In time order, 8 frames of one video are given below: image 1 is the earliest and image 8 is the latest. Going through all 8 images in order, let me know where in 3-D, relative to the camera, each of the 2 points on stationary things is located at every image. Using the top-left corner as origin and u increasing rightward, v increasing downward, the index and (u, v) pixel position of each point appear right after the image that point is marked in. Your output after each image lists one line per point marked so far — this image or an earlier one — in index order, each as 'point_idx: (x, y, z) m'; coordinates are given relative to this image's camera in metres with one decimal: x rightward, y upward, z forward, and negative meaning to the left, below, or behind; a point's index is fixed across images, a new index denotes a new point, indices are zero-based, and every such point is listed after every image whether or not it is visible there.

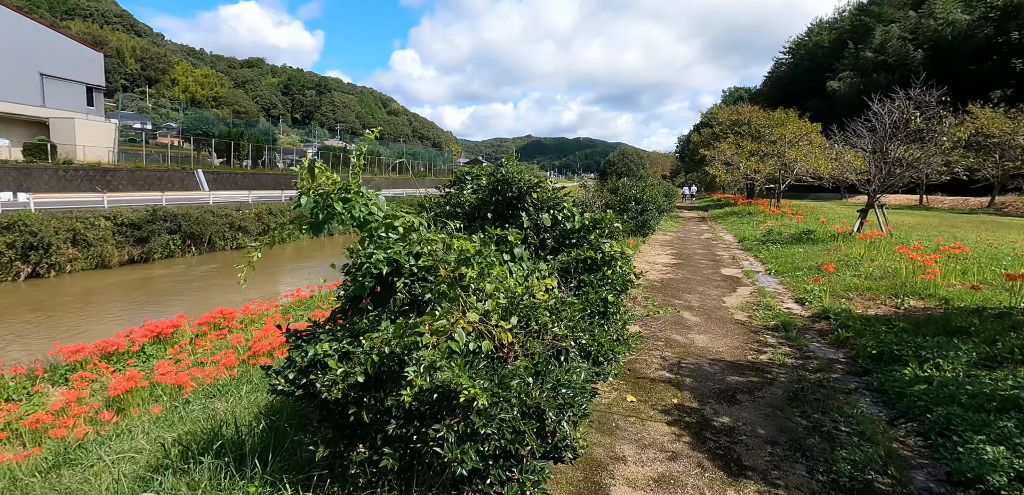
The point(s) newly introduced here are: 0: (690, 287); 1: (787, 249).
0: (+2.4, -0.5, +6.8) m
1: (+5.3, 0.0, +9.7) m
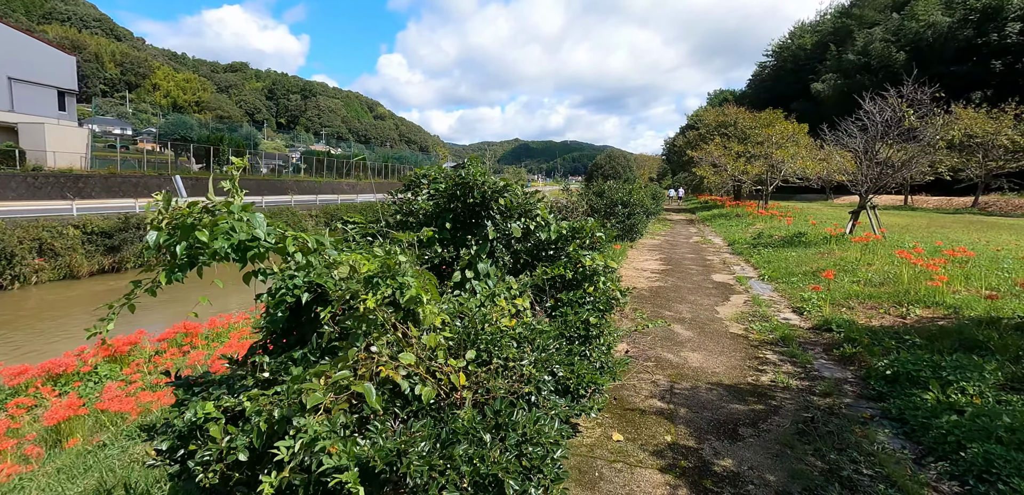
0: (+2.1, -0.6, +6.4) m
1: (+4.9, -0.1, +9.3) m
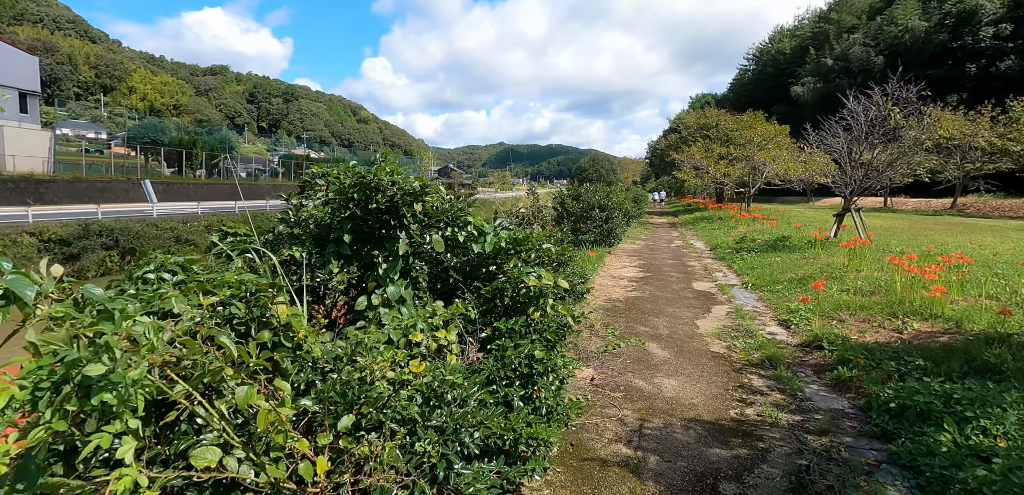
0: (+1.7, -0.7, +5.8) m
1: (+4.4, -0.2, +8.9) m
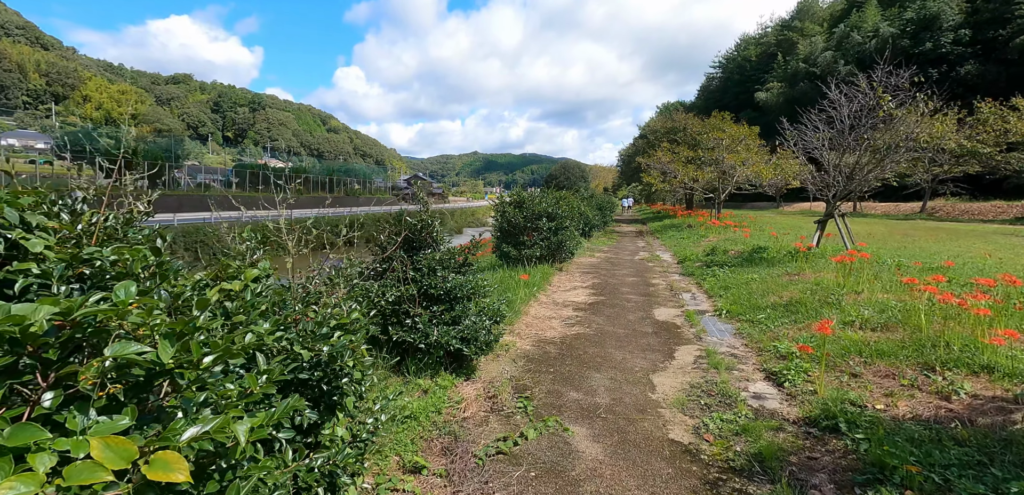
0: (+0.8, -0.9, +4.3) m
1: (+3.3, -0.4, +7.5) m
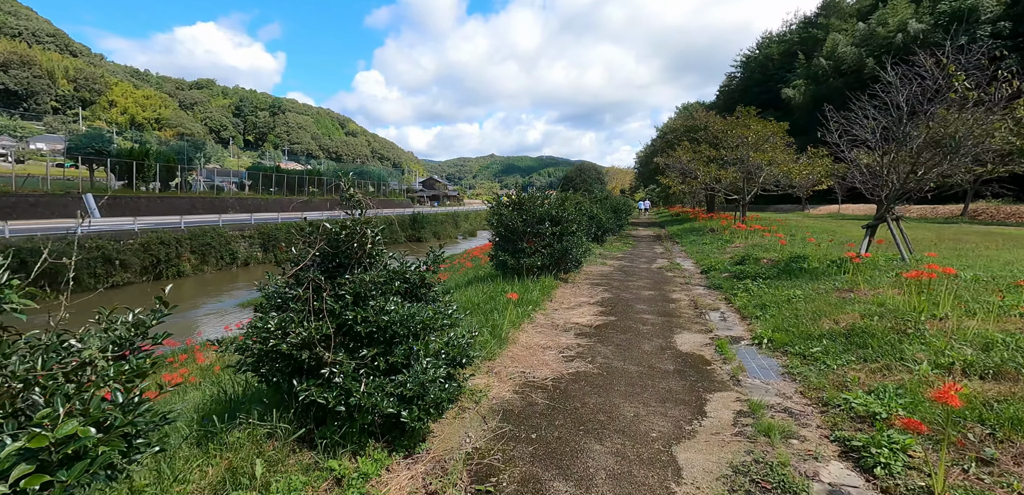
0: (+0.6, -1.0, +3.1) m
1: (+3.3, -0.5, +6.2) m
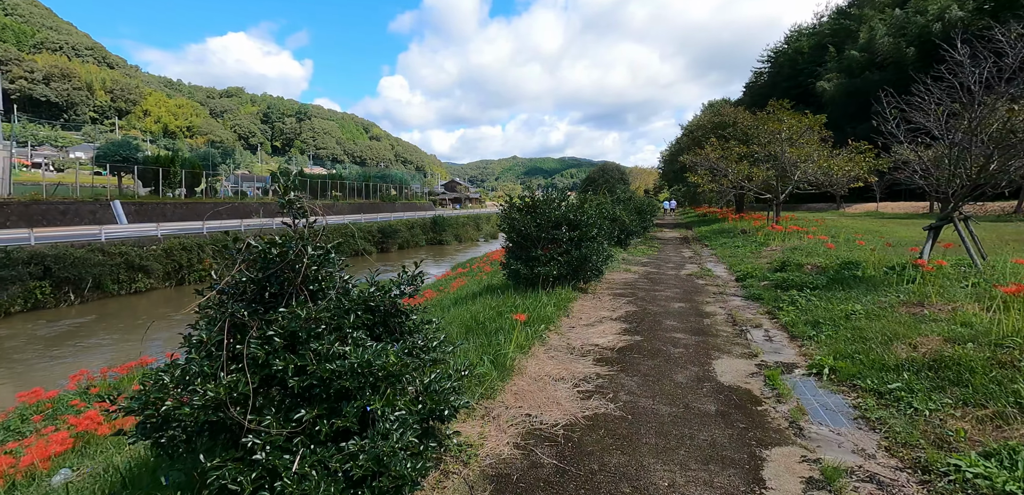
0: (+0.6, -1.1, +2.4) m
1: (+3.4, -0.6, +5.4) m
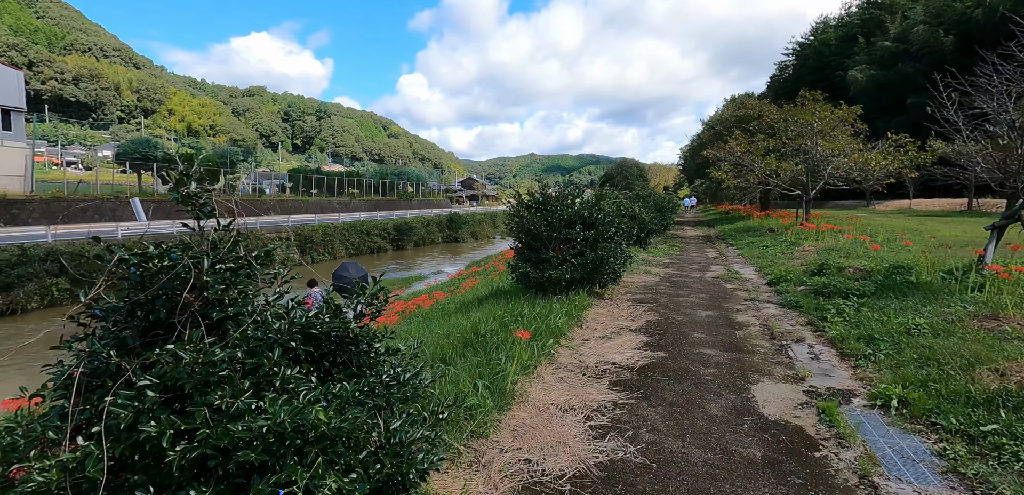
0: (+0.5, -1.1, +1.8) m
1: (+3.4, -0.6, +4.7) m
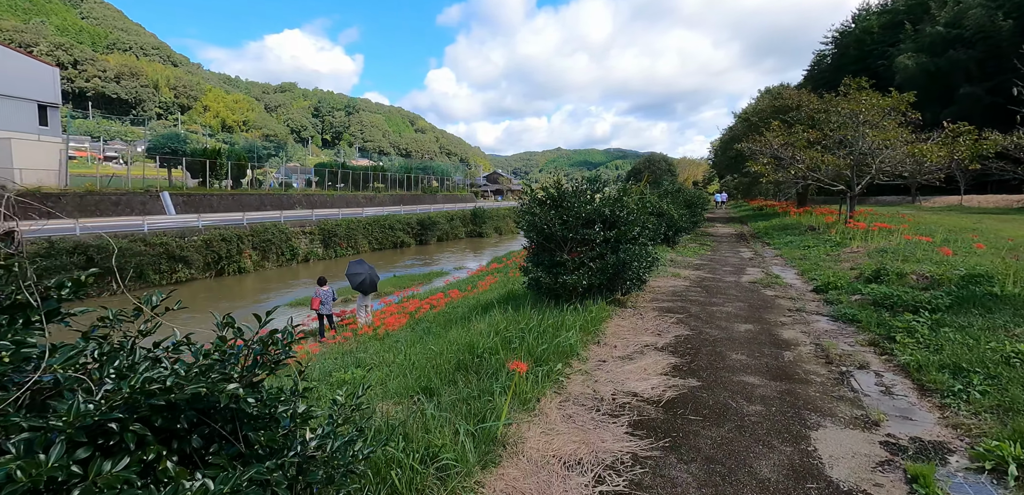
0: (+0.4, -1.2, +1.1) m
1: (+3.5, -0.7, +3.9) m
